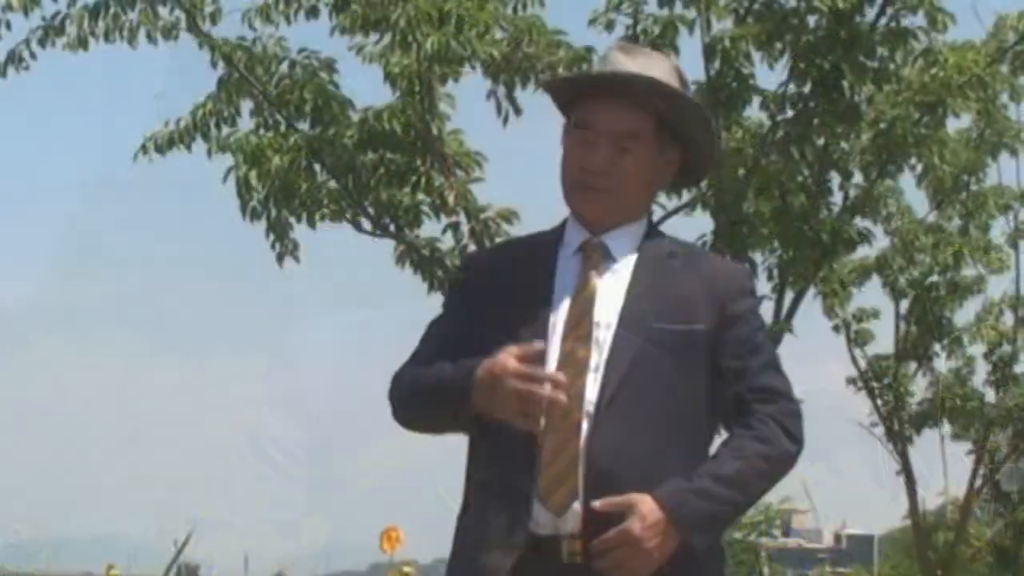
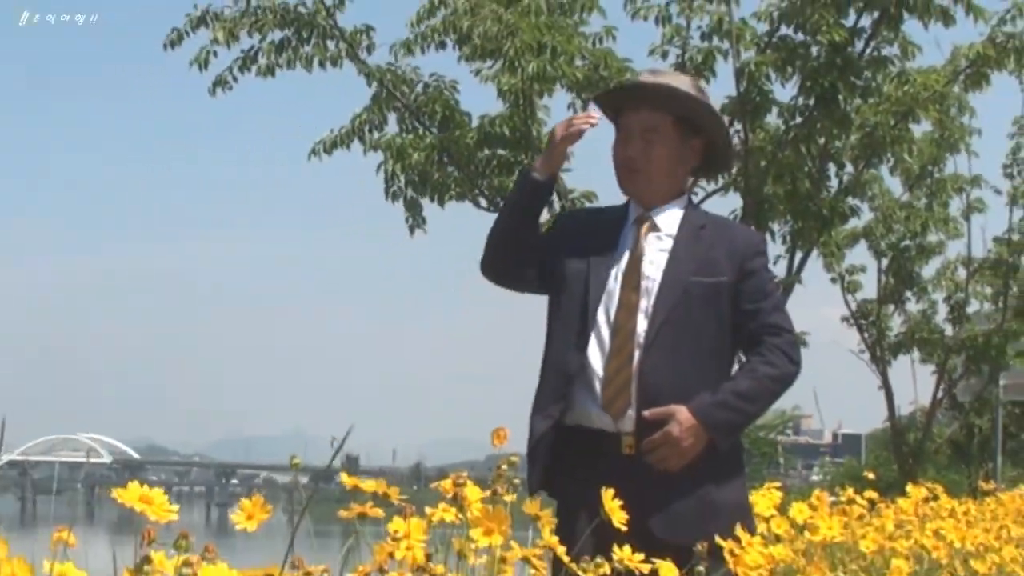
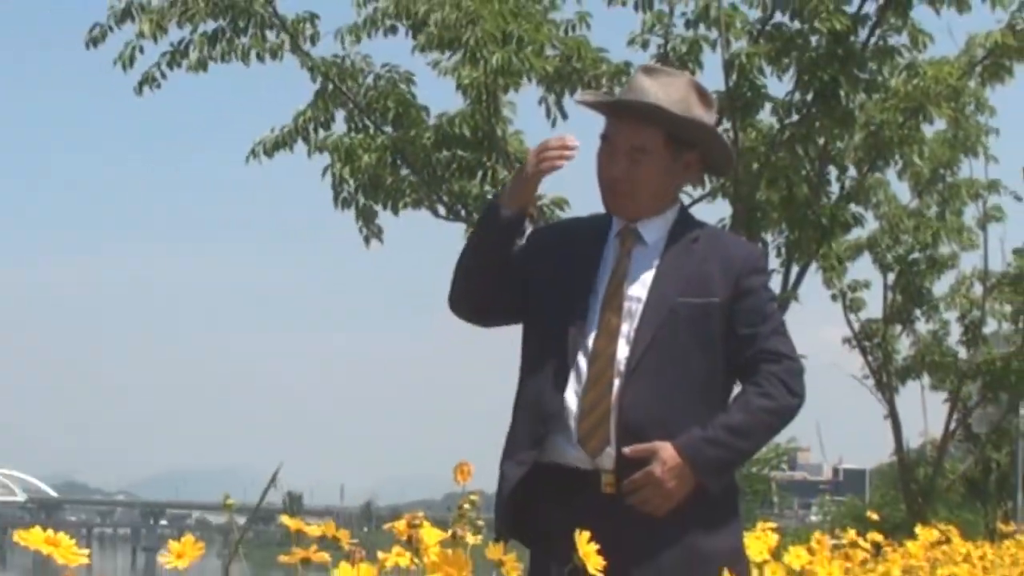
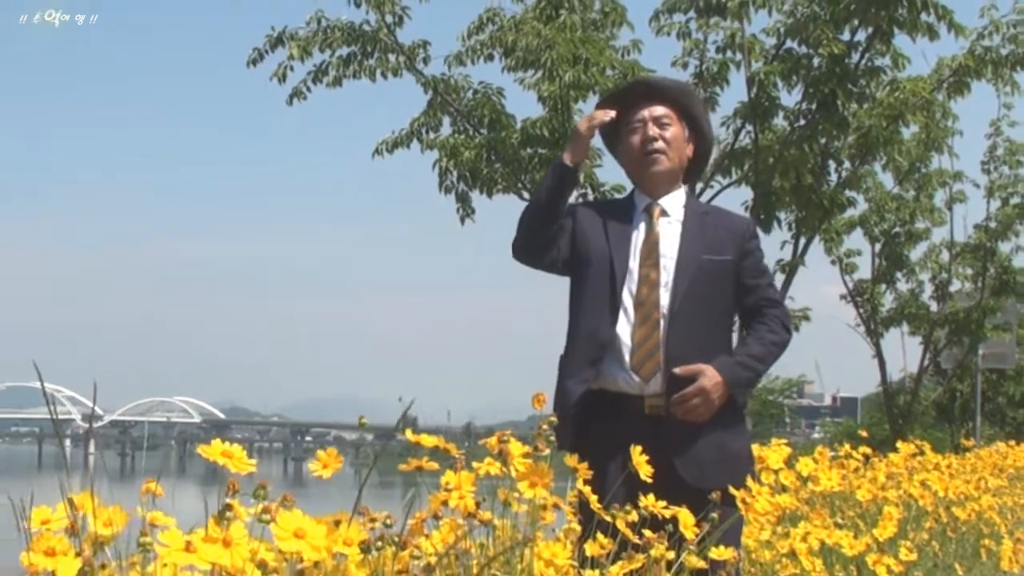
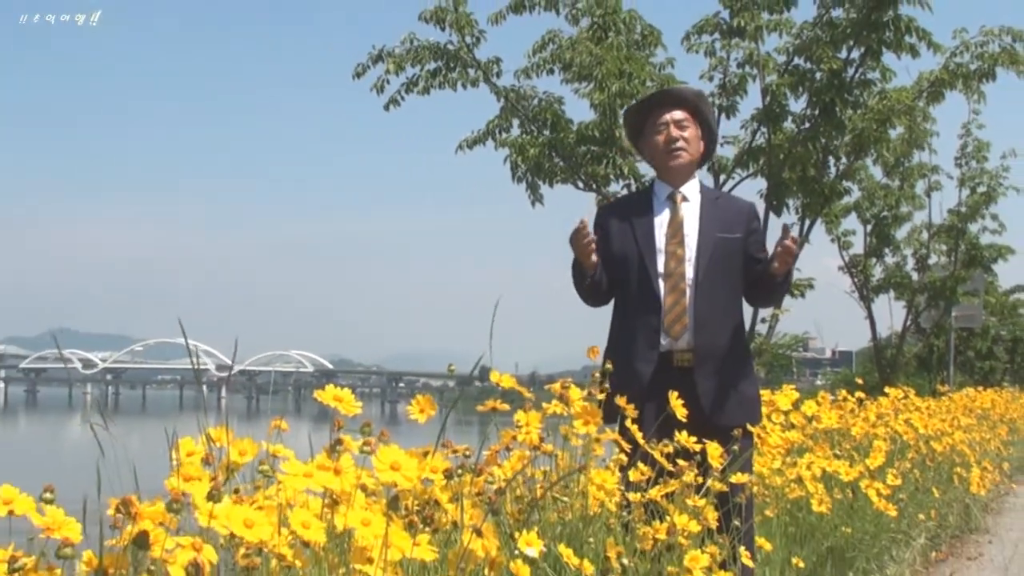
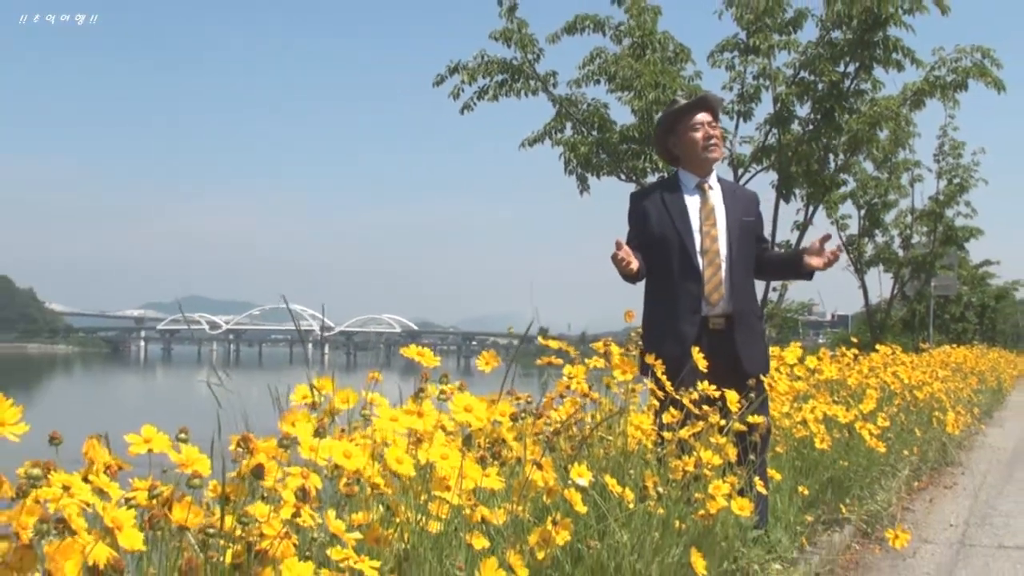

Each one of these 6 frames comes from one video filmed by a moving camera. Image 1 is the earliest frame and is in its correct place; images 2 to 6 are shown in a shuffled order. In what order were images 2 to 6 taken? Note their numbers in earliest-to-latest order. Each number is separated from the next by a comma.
3, 2, 4, 5, 6
